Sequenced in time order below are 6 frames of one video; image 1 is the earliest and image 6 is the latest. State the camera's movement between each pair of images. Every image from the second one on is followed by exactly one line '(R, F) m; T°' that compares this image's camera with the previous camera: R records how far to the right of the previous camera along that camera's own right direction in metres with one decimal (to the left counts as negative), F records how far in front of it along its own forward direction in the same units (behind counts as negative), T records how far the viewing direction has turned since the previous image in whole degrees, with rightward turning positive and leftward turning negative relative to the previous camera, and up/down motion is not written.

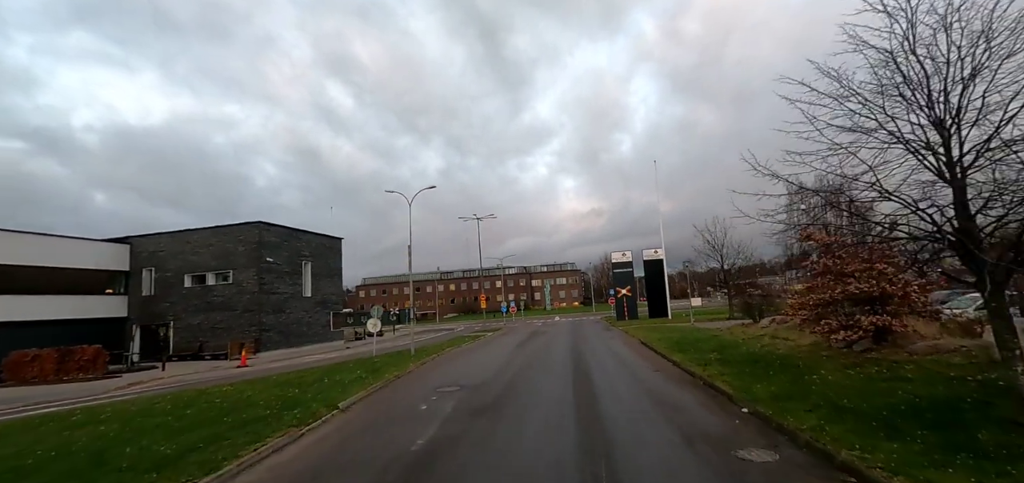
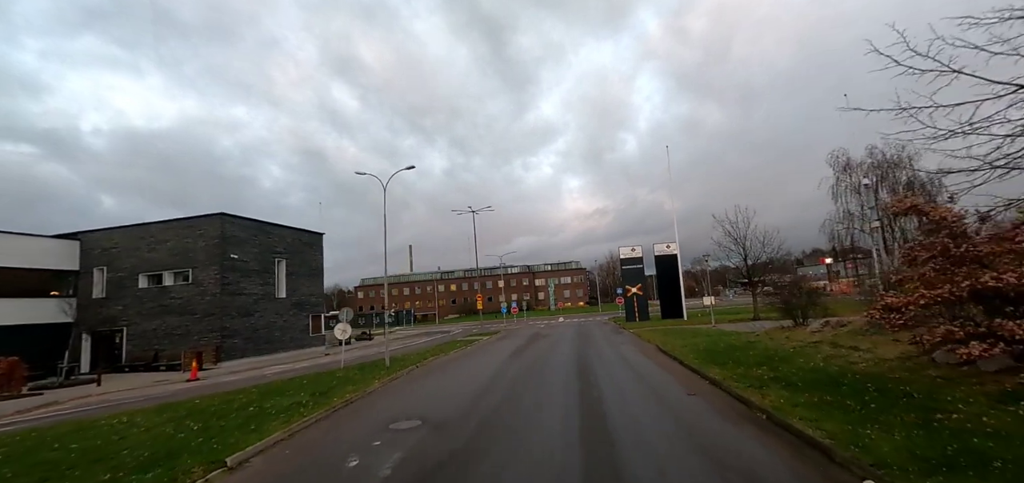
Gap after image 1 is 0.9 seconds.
(+0.4, +3.6) m; -1°
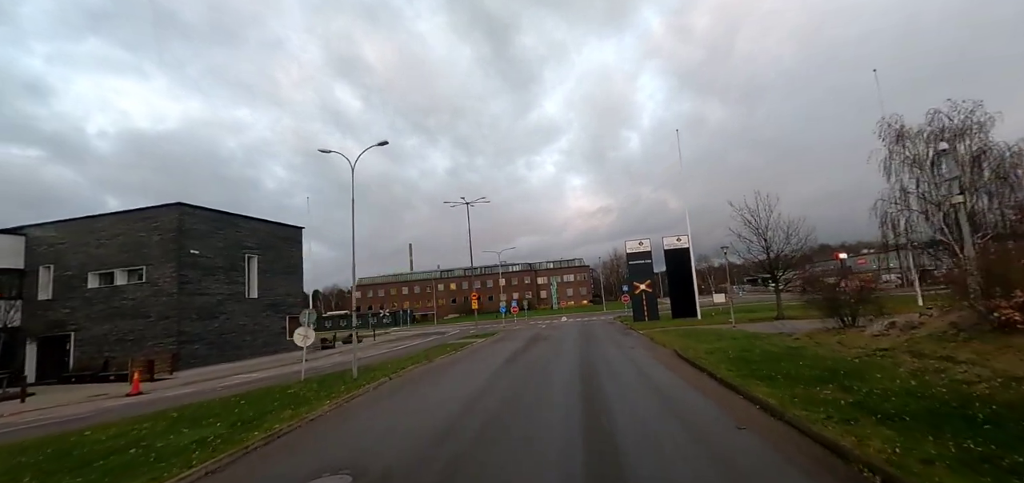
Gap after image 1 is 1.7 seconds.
(+0.4, +3.0) m; 0°
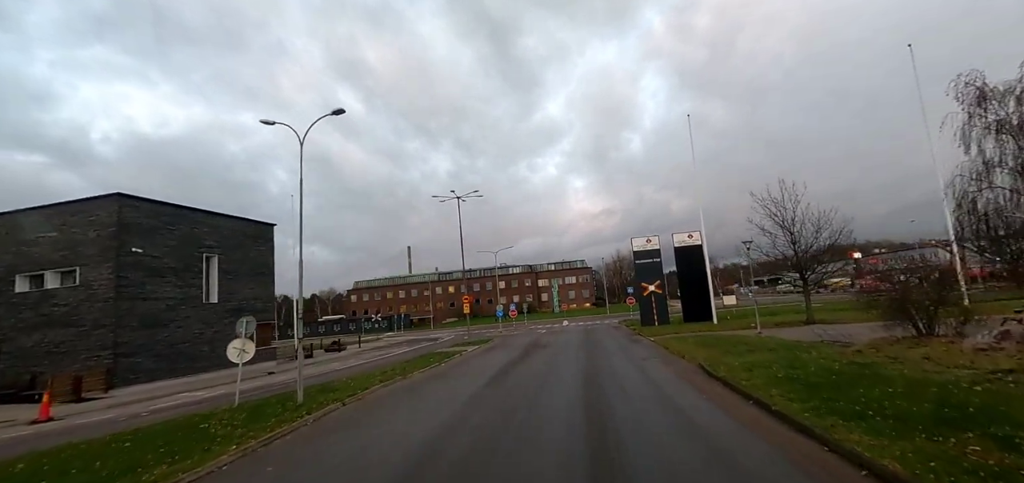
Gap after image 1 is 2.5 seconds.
(+0.4, +3.2) m; 0°
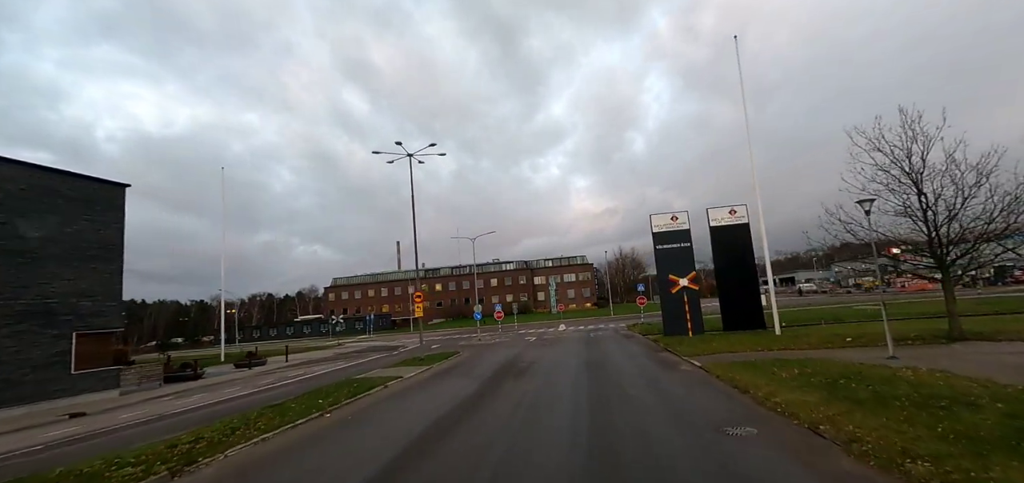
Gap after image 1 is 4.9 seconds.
(+1.3, +9.3) m; 0°
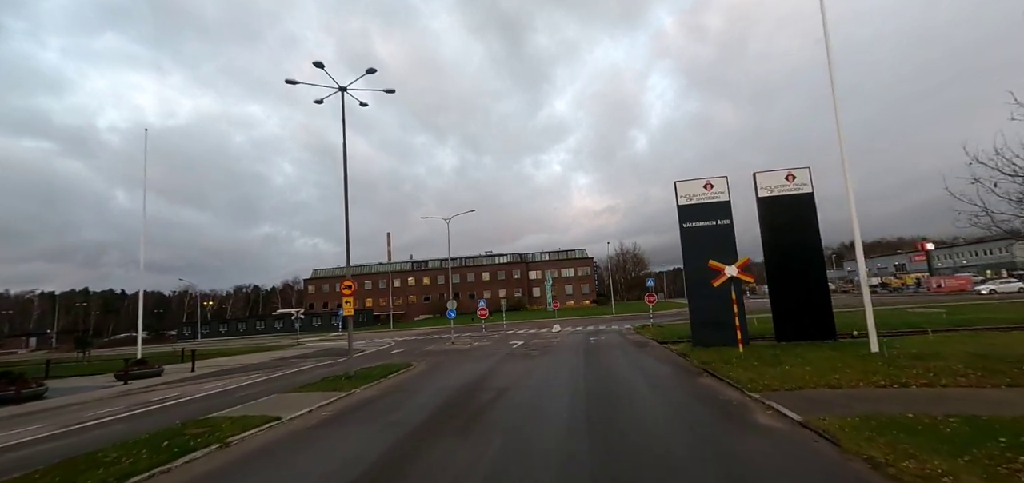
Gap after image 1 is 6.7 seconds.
(+1.0, +6.8) m; 0°
